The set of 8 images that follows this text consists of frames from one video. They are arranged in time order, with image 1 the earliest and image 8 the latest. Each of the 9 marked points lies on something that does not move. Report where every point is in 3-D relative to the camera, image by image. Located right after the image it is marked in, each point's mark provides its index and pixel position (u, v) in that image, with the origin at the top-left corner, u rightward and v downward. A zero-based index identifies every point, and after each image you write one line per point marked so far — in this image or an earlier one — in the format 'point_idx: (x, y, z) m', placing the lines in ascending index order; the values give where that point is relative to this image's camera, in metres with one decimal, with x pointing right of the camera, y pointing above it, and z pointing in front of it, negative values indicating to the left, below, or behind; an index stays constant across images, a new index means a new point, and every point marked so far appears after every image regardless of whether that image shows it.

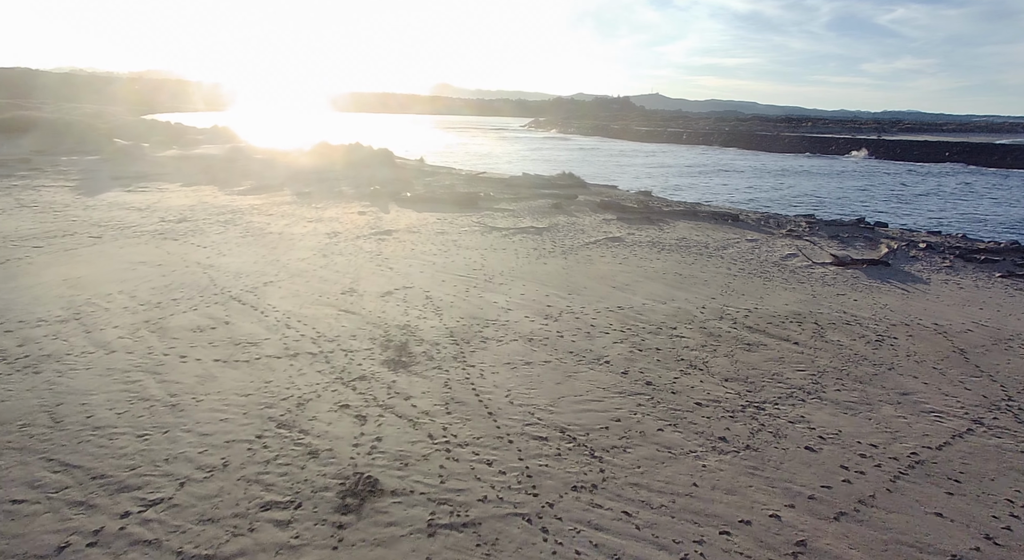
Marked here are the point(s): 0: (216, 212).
0: (-7.0, +1.6, +14.6) m
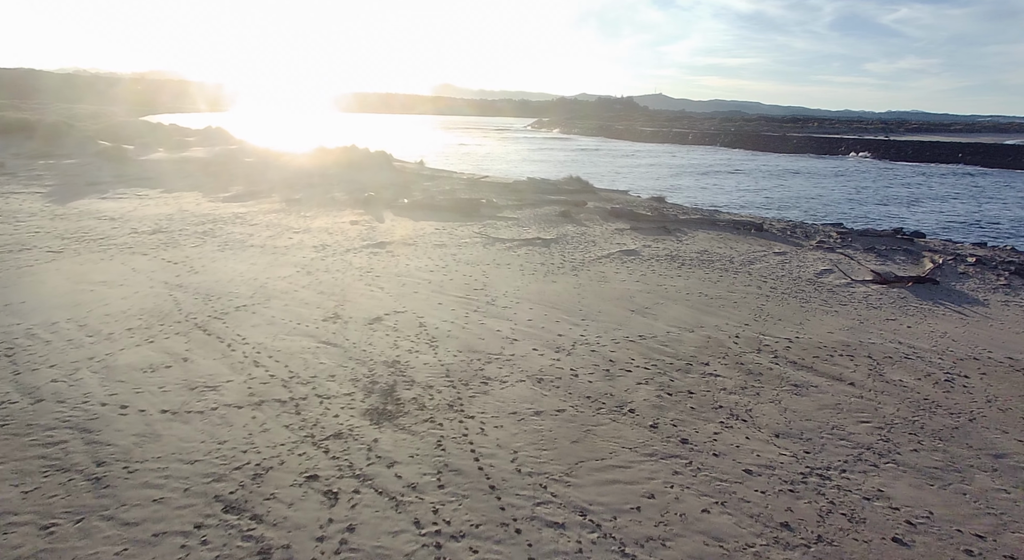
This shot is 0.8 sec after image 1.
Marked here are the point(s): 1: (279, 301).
0: (-6.9, +1.3, +13.4) m
1: (-3.4, -0.3, +9.0) m
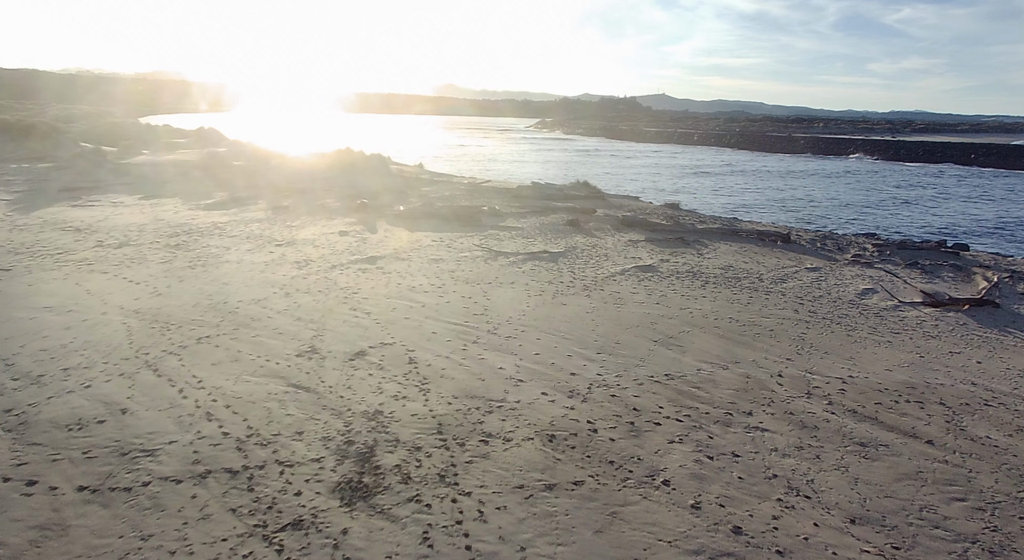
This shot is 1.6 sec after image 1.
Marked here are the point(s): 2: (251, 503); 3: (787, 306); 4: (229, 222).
0: (-6.8, +0.9, +12.3) m
1: (-3.4, -0.6, +7.8) m
2: (-1.9, -1.7, +4.6) m
3: (+4.2, -0.4, +9.3) m
4: (-6.2, +1.3, +13.5) m
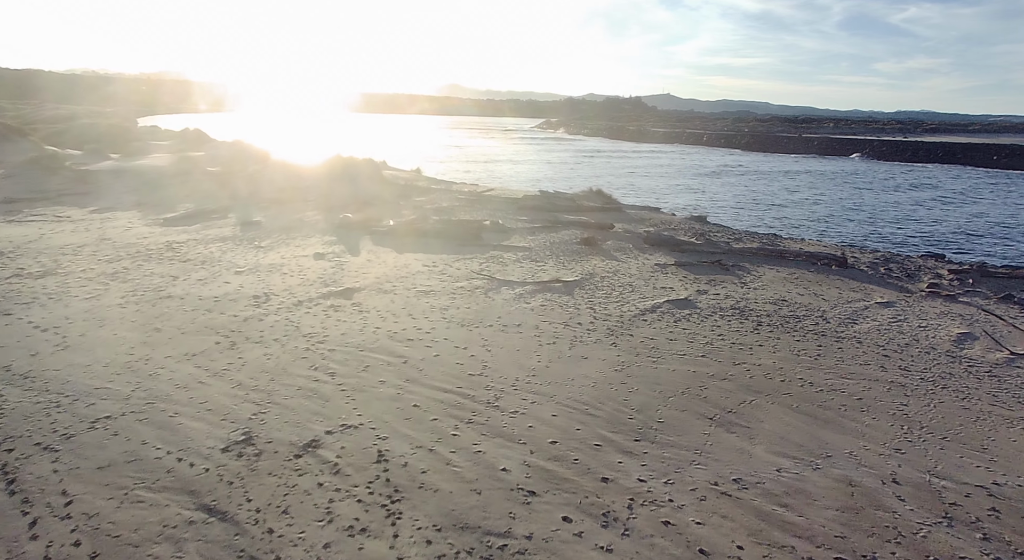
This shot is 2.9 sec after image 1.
0: (-6.7, +0.4, +10.3) m
1: (-3.3, -1.2, +5.8) m
2: (-1.9, -2.2, +2.6) m
3: (+4.3, -0.9, +7.3) m
4: (-6.1, +0.7, +11.6) m
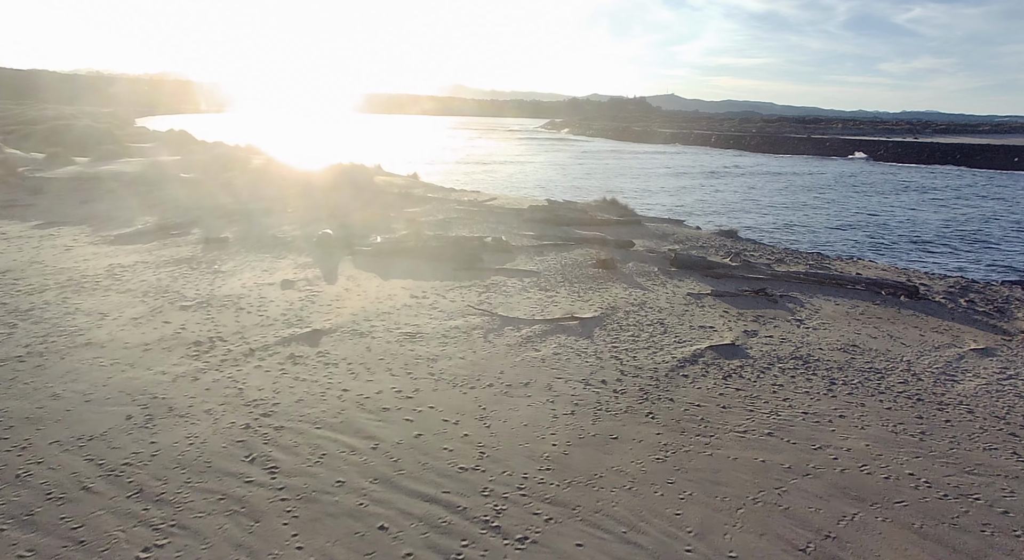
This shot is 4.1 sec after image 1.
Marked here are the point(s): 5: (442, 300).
0: (-6.6, -0.1, +8.5) m
1: (-3.2, -1.7, +4.0) m
2: (-1.9, -2.7, +0.8) m
3: (+4.3, -1.4, +5.5) m
4: (-6.0, +0.2, +9.8) m
5: (-1.0, -0.3, +8.9) m
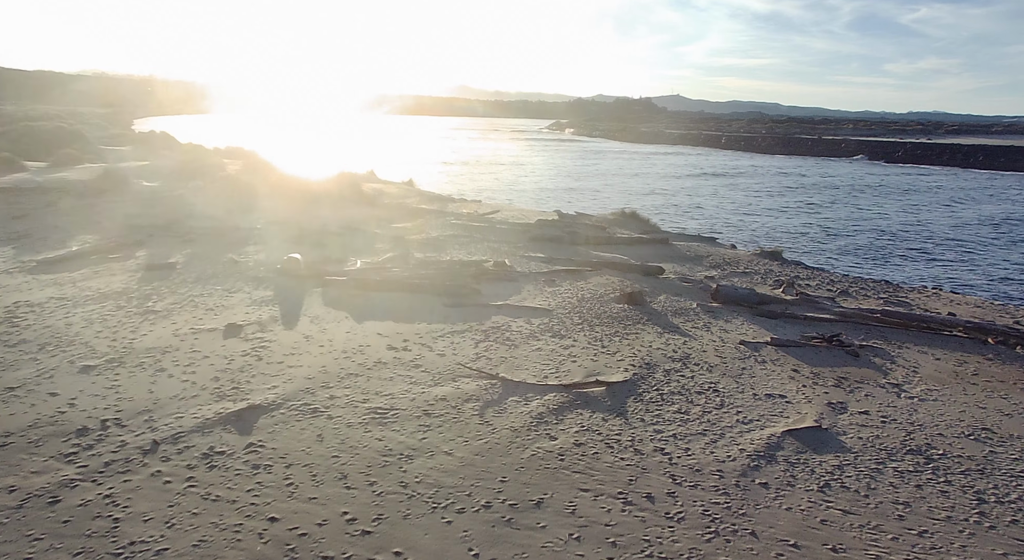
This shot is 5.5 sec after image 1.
0: (-6.5, -0.6, +6.6) m
1: (-3.2, -2.2, +2.1) m
2: (-1.9, -3.2, -1.2) m
3: (+4.4, -2.0, +3.5) m
4: (-5.9, -0.3, +7.8) m
5: (-1.0, -0.8, +6.9) m
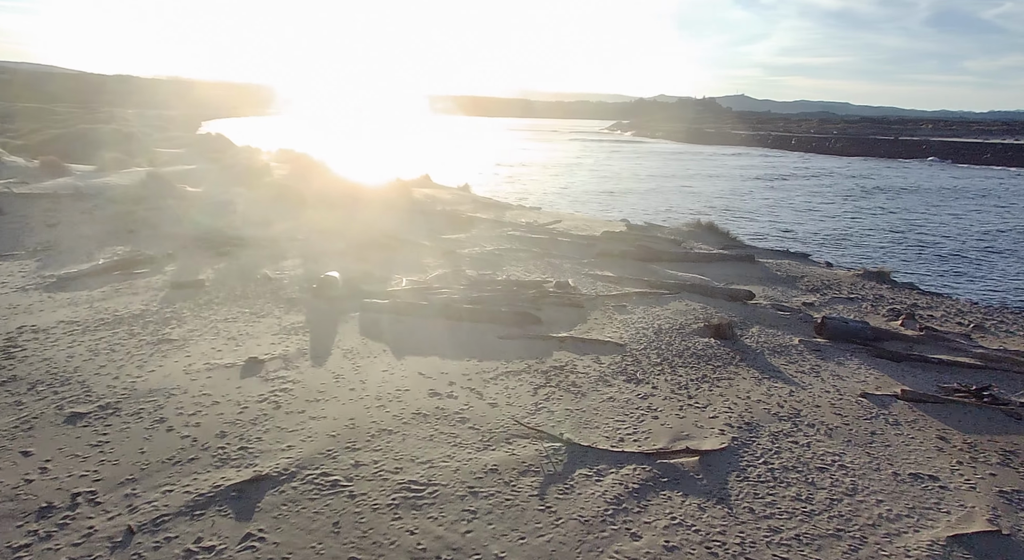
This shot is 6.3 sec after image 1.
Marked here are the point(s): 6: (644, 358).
0: (-5.9, -0.9, +5.9) m
1: (-3.0, -2.5, +1.1) m
2: (-2.0, -3.5, -2.3) m
3: (+4.6, -2.4, +1.8) m
4: (-5.2, -0.5, +7.1) m
5: (-0.3, -1.1, +5.7) m
6: (+1.5, -0.8, +6.9) m
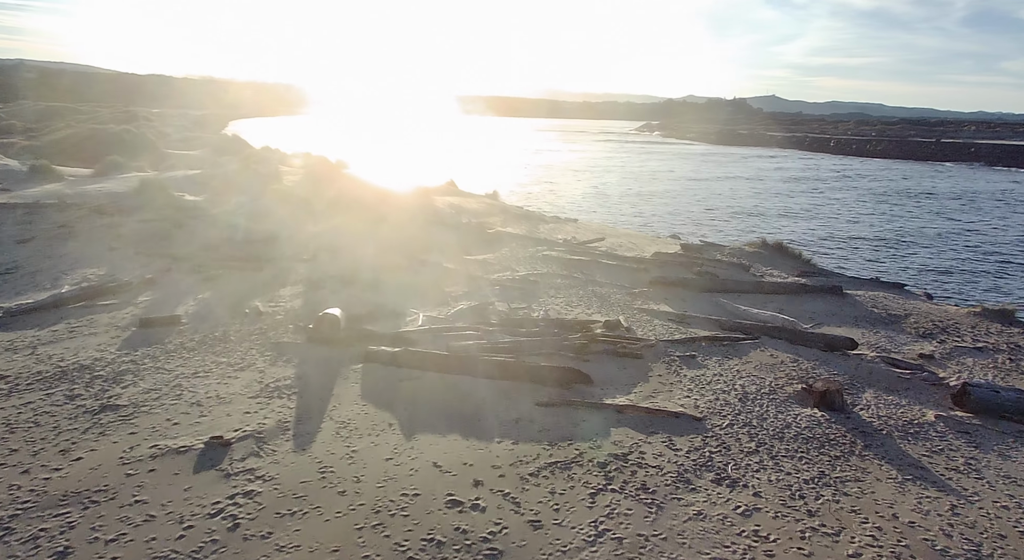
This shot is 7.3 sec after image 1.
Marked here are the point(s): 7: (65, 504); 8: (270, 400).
0: (-5.6, -1.3, +4.4) m
1: (-2.9, -2.9, -0.5) m
2: (-2.0, -3.9, -3.9) m
3: (+4.8, -2.9, 0.0) m
4: (-4.8, -0.9, +5.6) m
5: (0.0, -1.6, +4.1) m
6: (+1.9, -1.3, +5.2) m
7: (-2.9, -1.4, +4.2) m
8: (-2.2, -1.1, +5.5) m
